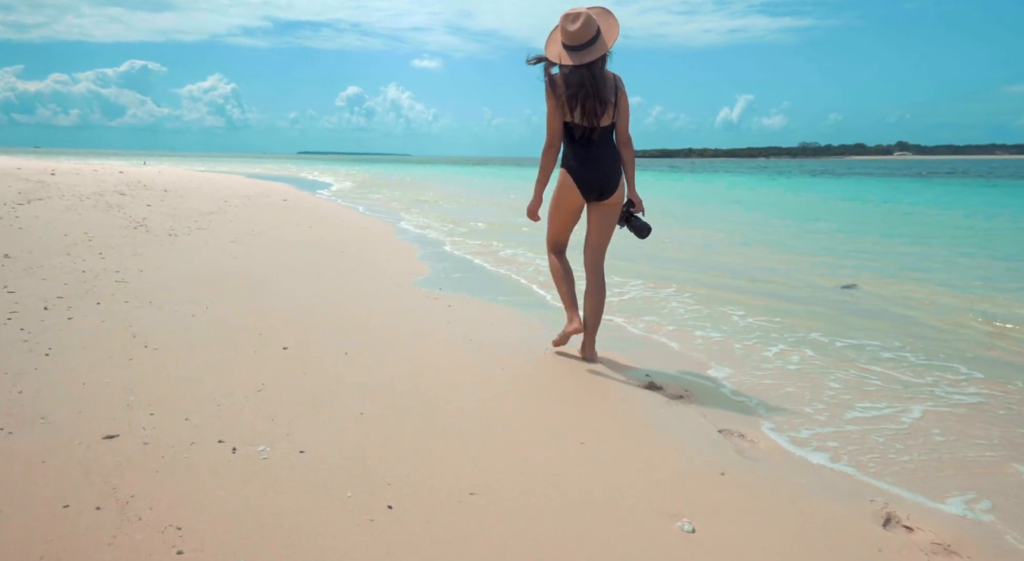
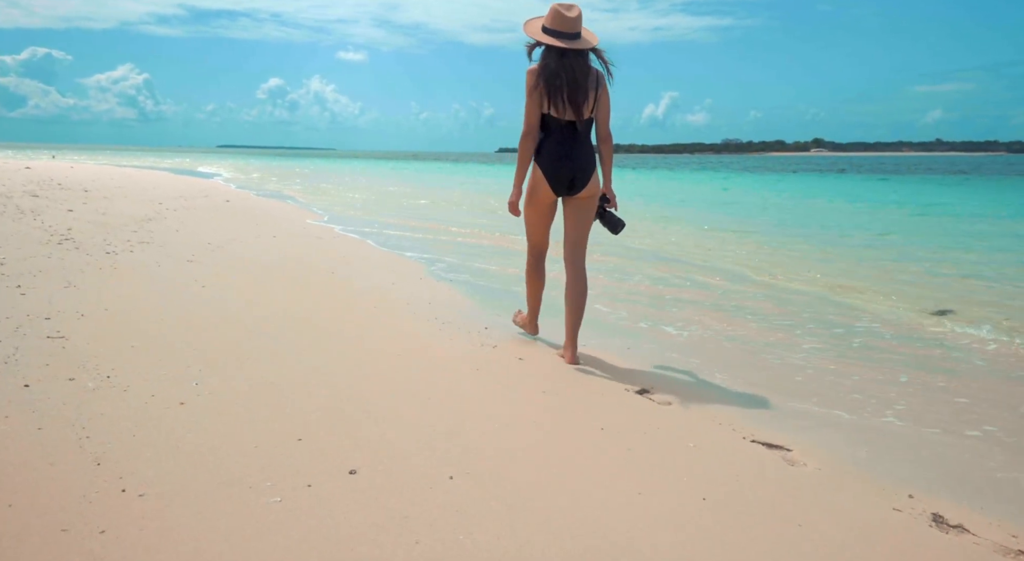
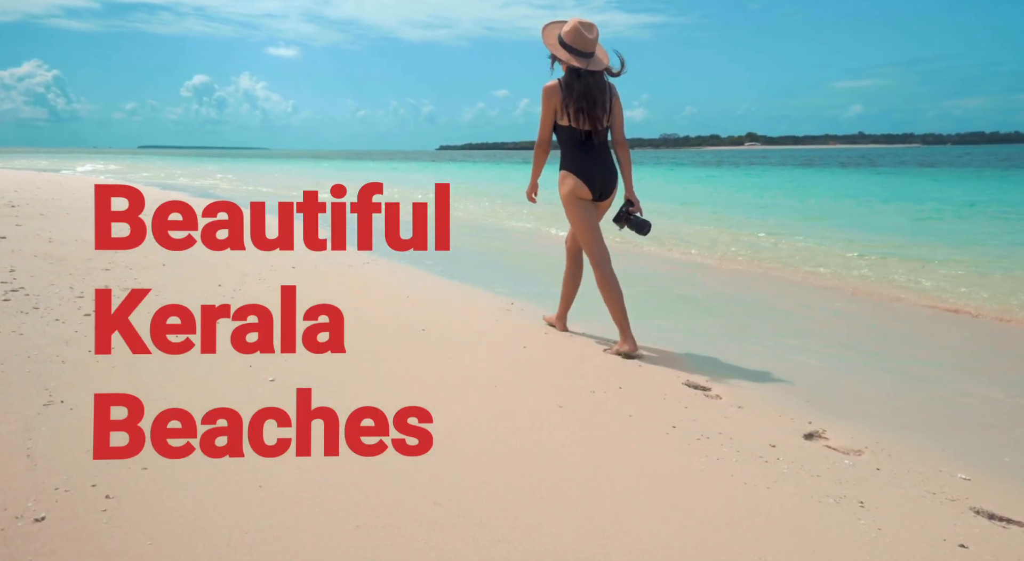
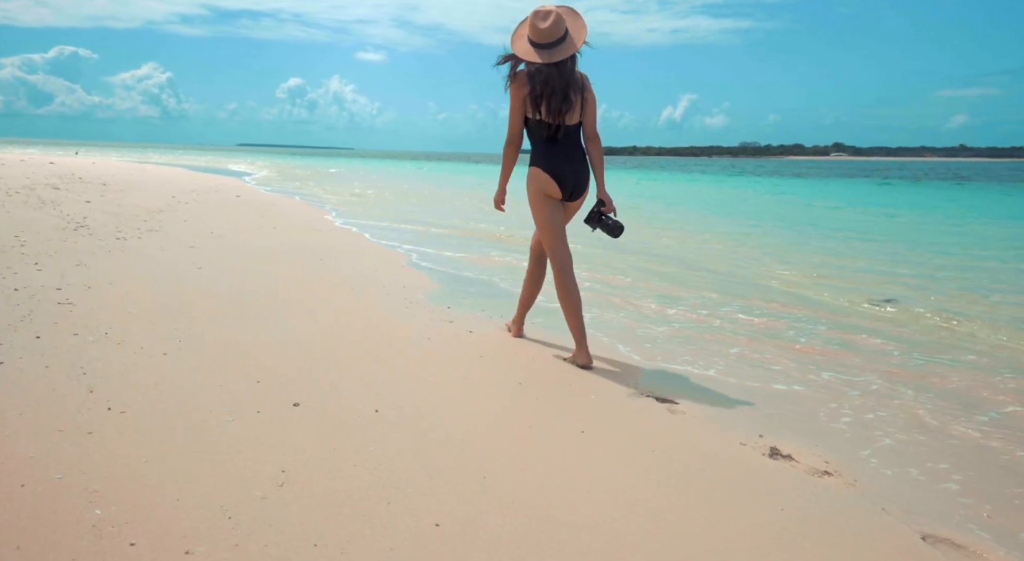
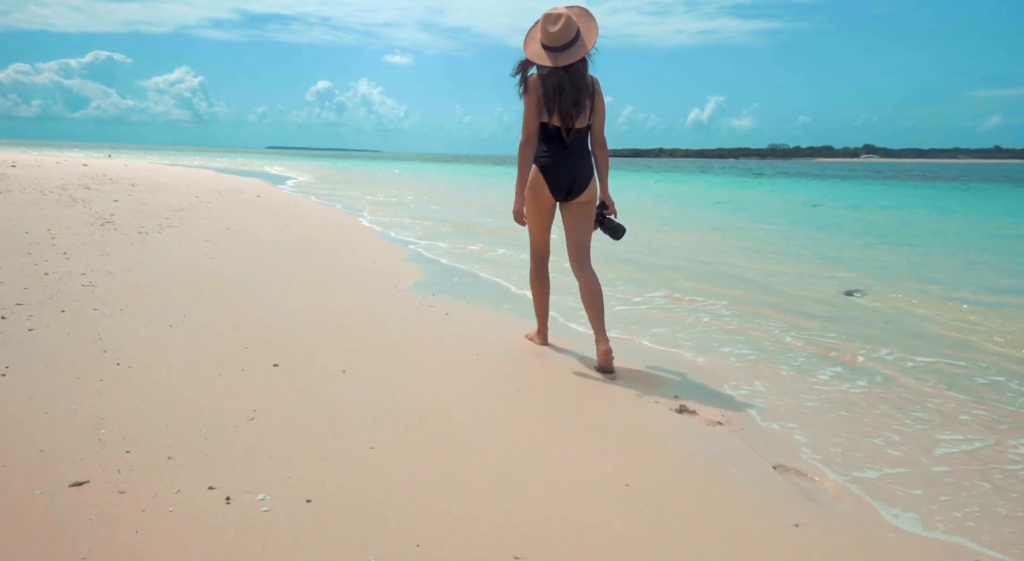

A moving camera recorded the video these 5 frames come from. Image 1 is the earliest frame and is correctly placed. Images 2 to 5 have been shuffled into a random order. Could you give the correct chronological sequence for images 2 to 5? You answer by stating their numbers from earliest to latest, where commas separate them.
5, 4, 2, 3
